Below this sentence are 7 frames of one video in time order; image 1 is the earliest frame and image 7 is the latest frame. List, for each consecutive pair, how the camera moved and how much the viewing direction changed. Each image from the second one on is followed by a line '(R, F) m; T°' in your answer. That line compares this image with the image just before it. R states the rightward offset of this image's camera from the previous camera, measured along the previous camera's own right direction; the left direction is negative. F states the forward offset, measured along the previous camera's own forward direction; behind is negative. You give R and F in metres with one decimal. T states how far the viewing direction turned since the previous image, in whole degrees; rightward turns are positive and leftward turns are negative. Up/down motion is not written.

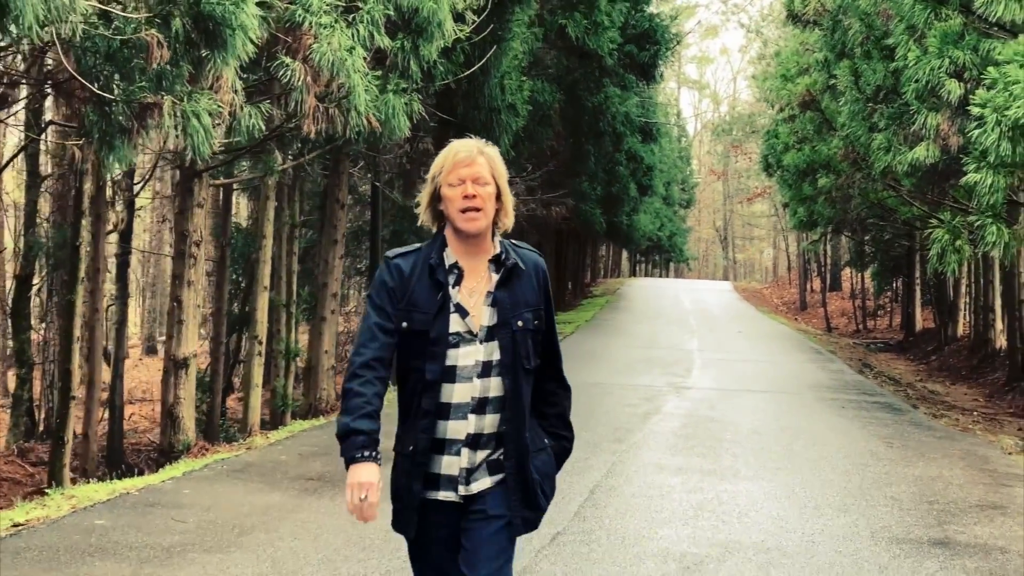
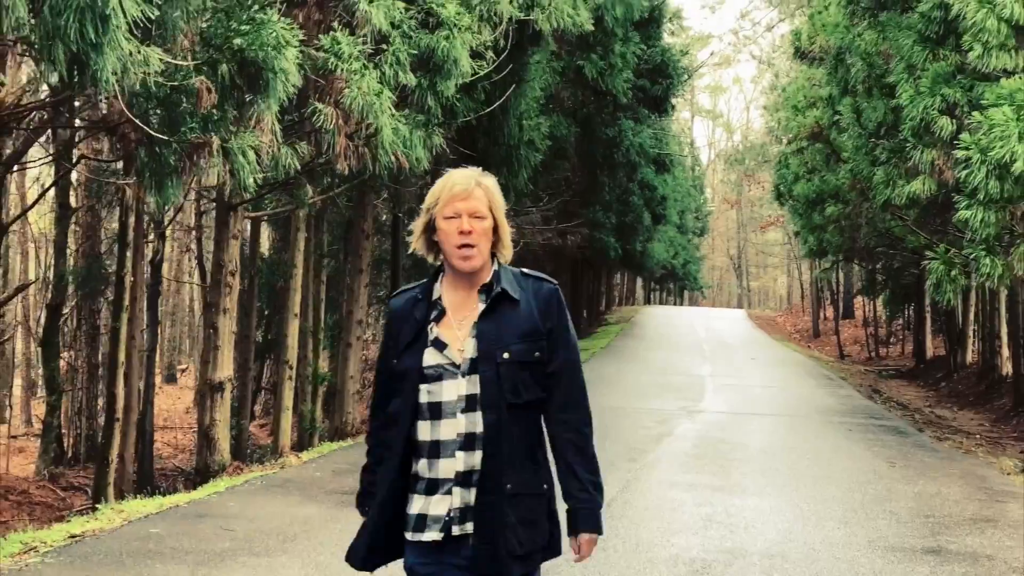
(-0.1, -0.5) m; -1°
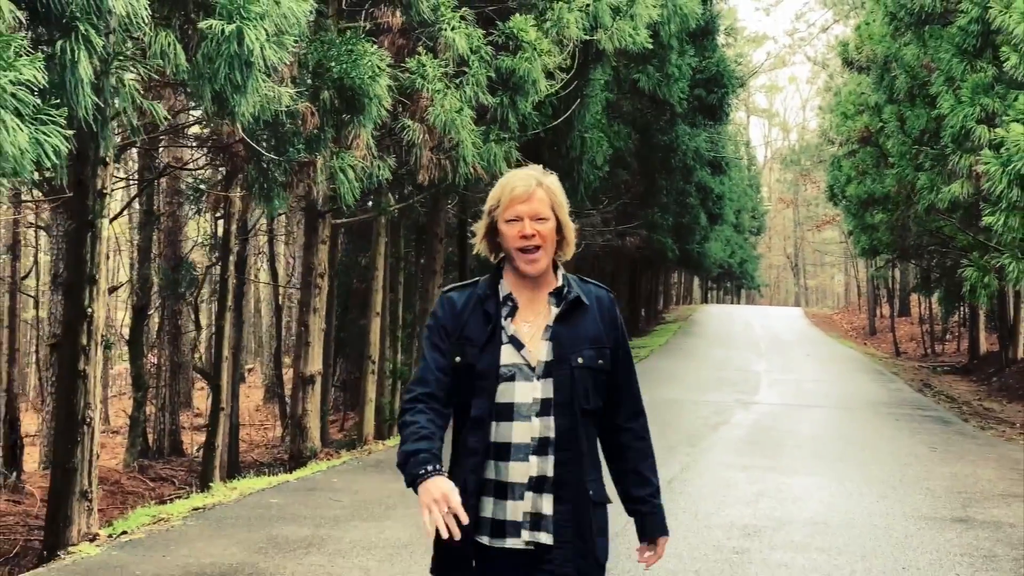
(-0.1, -0.9) m; -3°
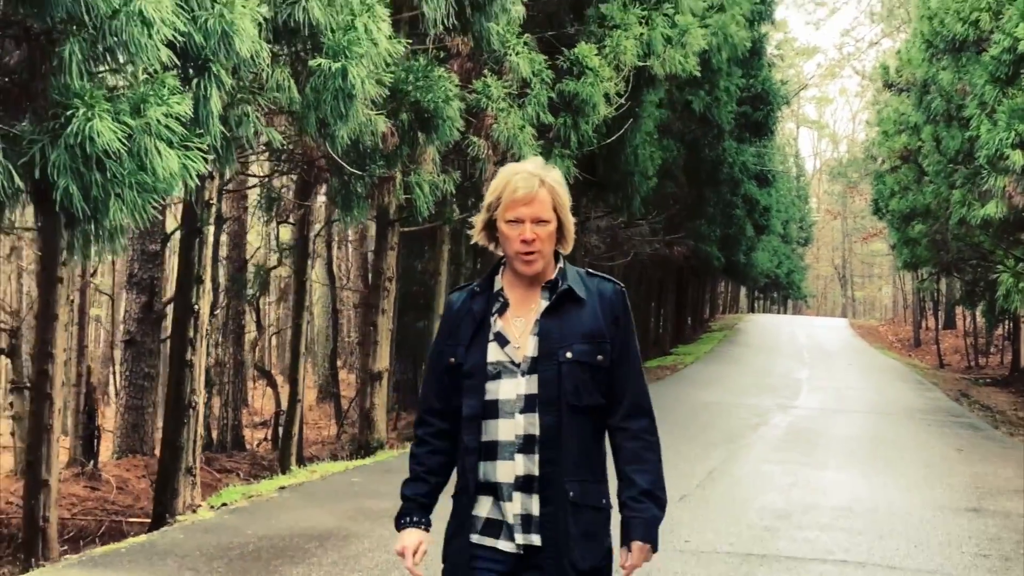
(-0.1, -0.9) m; -3°
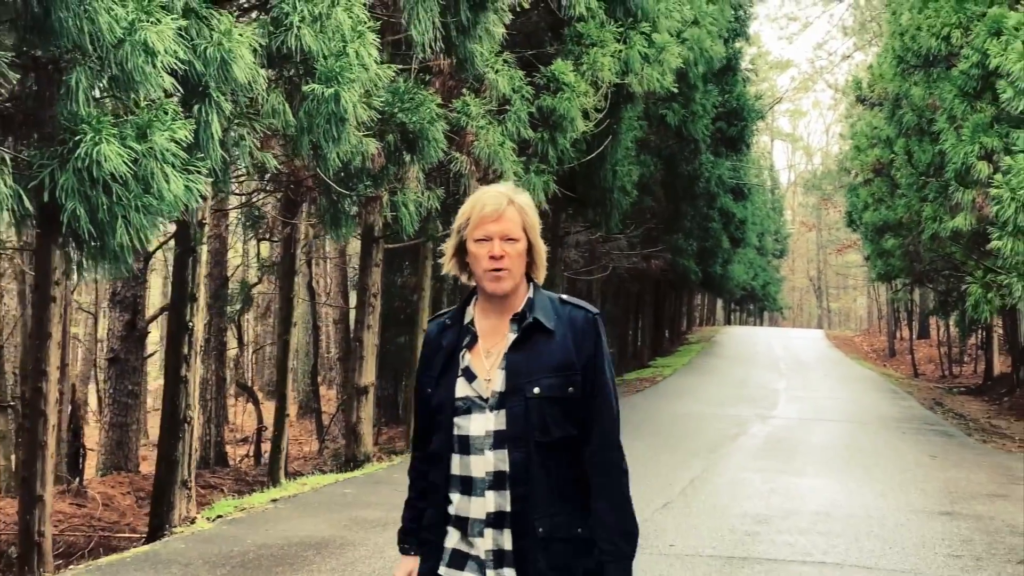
(-0.1, -0.2) m; +1°
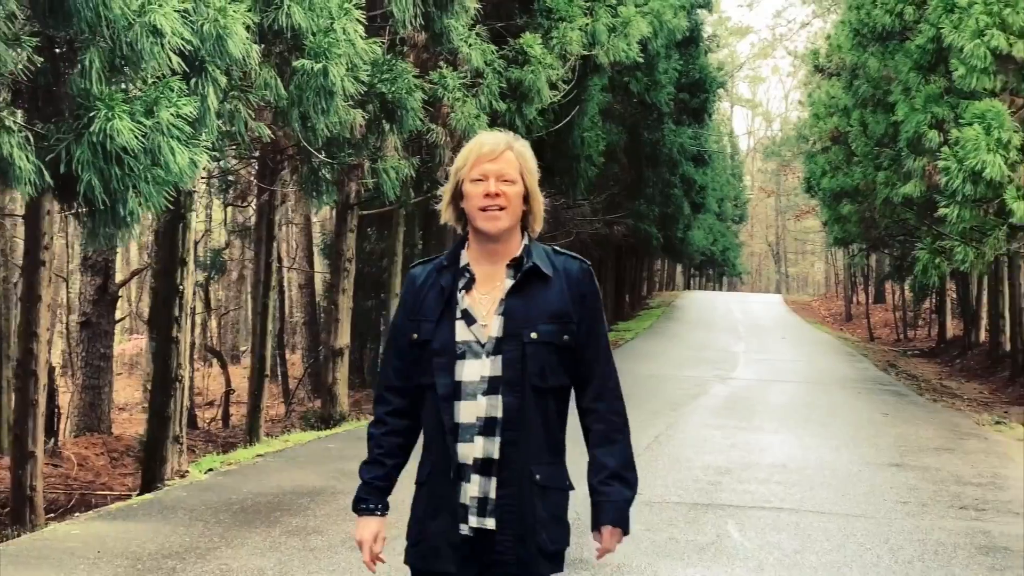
(-0.2, -0.4) m; +2°
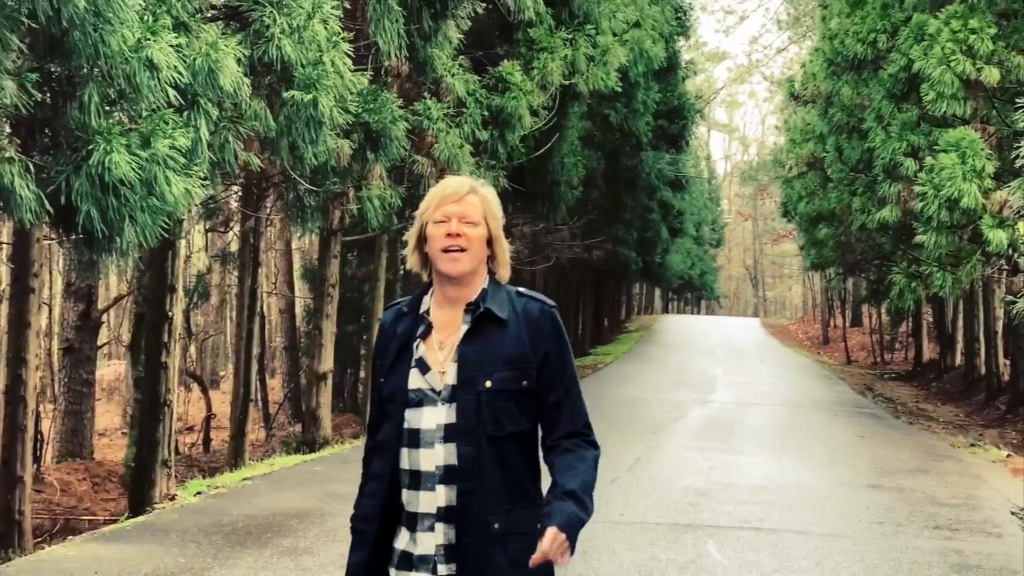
(0.0, -0.2) m; +1°
